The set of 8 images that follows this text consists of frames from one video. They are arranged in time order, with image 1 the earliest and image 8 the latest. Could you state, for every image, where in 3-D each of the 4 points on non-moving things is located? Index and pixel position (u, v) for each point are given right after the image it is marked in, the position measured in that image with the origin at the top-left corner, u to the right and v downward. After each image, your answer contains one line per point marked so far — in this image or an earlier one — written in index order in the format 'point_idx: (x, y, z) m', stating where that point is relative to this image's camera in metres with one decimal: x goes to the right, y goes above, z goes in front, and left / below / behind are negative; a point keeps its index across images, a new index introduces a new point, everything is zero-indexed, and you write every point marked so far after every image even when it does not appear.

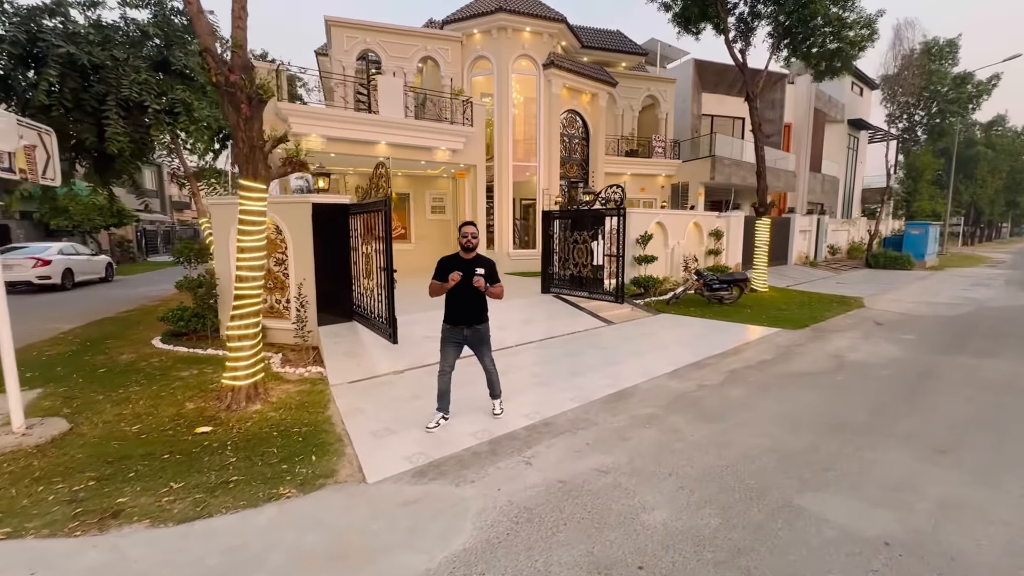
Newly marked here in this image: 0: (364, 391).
0: (-1.6, -1.1, +5.1) m
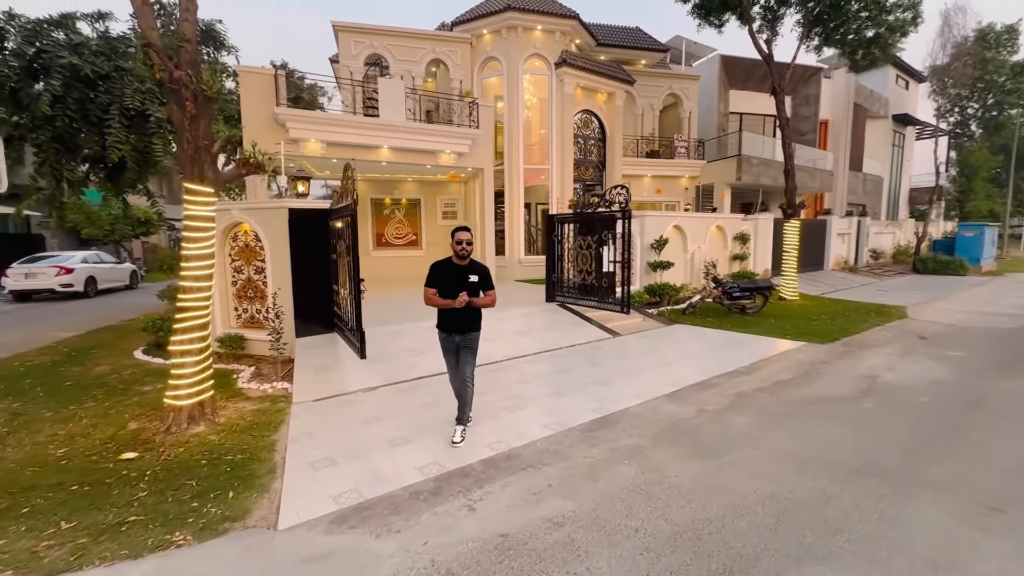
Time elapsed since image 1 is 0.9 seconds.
0: (-1.9, -1.2, +4.7) m
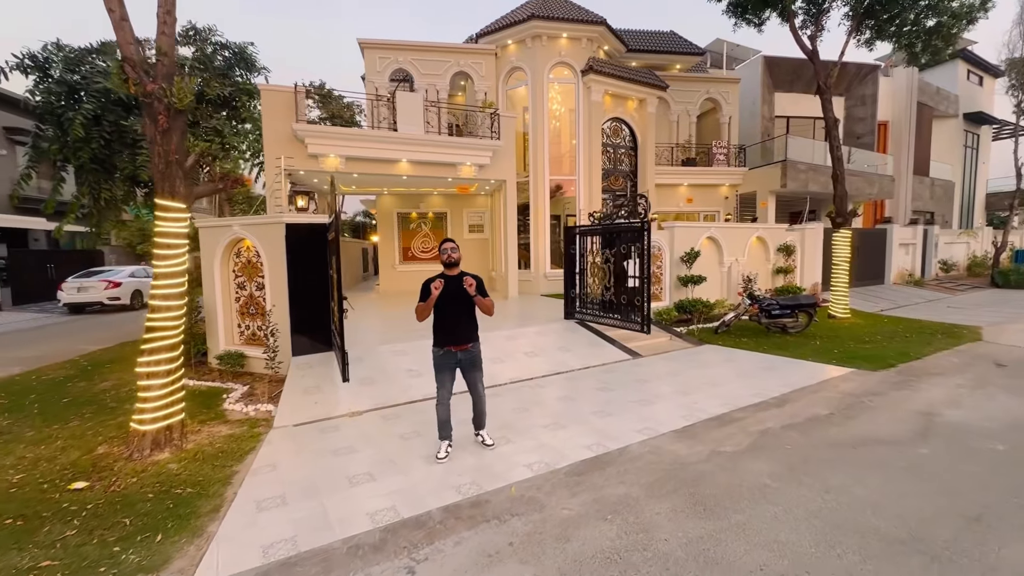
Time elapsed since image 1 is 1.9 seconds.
0: (-2.0, -1.4, +4.4) m
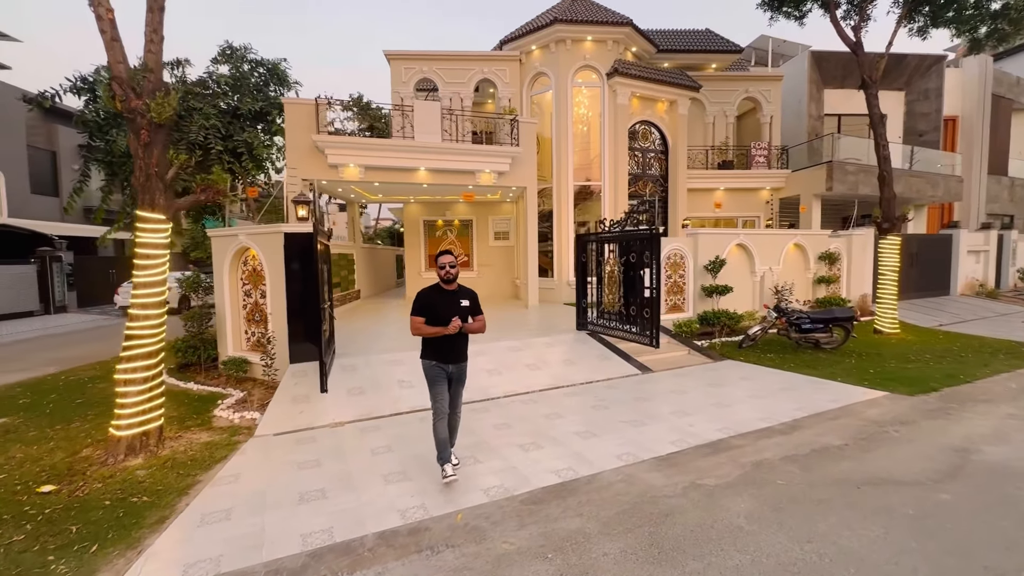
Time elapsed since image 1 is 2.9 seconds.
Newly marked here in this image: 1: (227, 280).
0: (-2.3, -1.5, +4.4) m
1: (-4.1, +0.1, +6.7) m
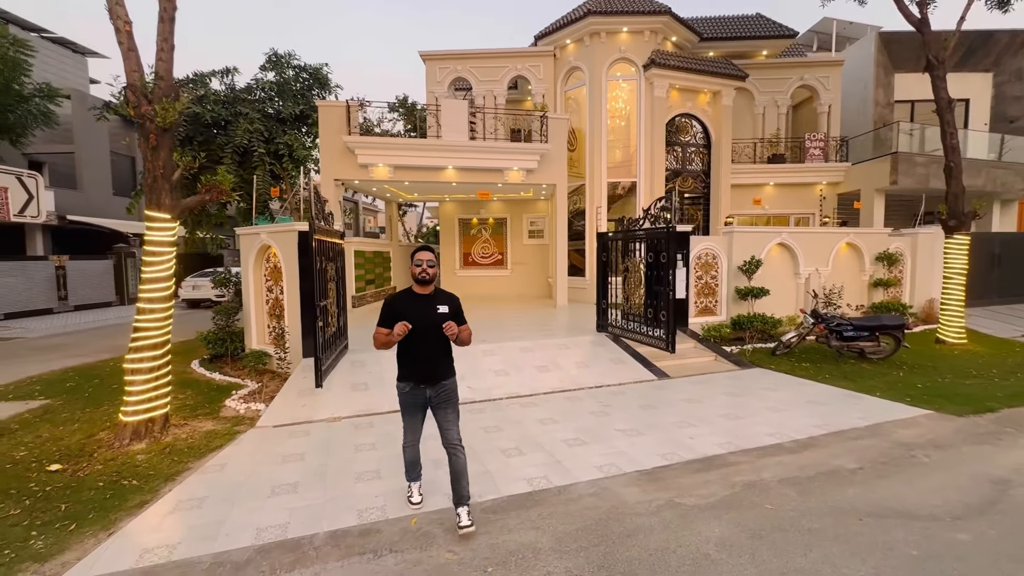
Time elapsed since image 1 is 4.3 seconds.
0: (-2.4, -1.5, +4.6) m
1: (-3.9, +0.2, +7.1) m
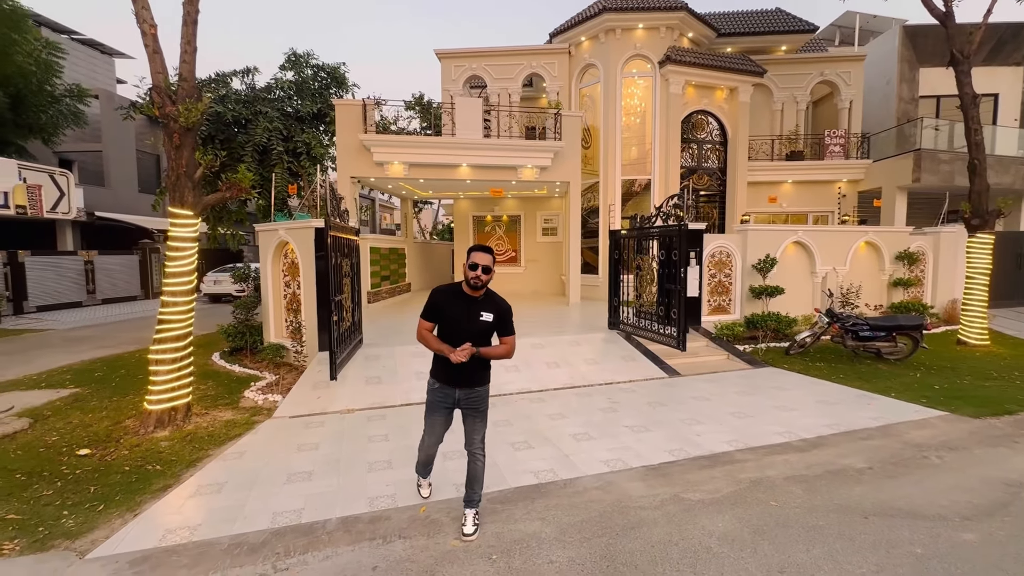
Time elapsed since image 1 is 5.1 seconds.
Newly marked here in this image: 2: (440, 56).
0: (-2.3, -1.4, +4.7) m
1: (-3.8, +0.2, +7.2) m
2: (-2.0, +6.5, +13.1) m
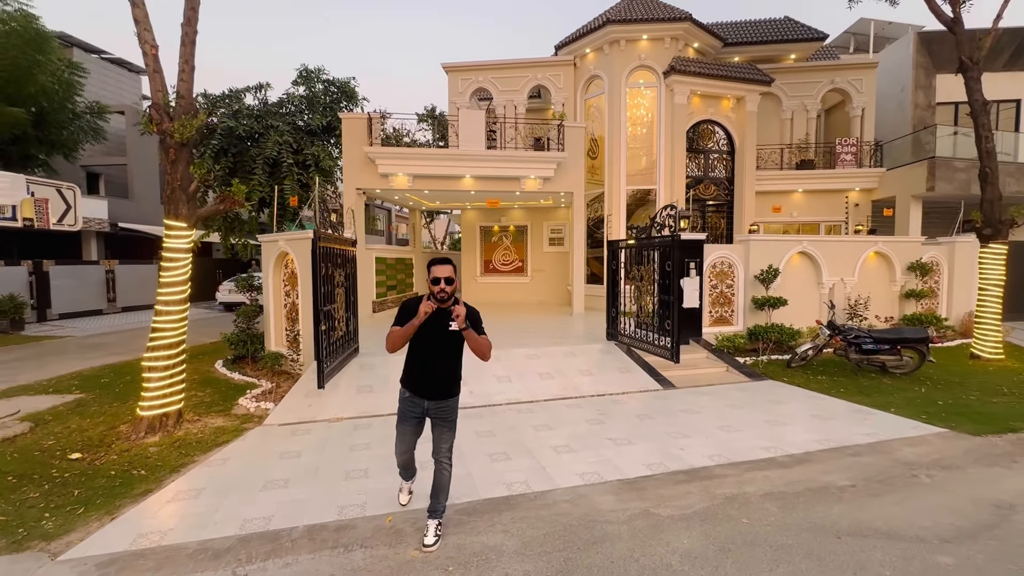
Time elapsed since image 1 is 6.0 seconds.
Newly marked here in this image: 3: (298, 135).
0: (-2.5, -1.5, +4.8) m
1: (-3.8, +0.1, +7.4) m
2: (-1.9, +6.2, +13.3) m
3: (-4.9, +3.5, +10.7) m
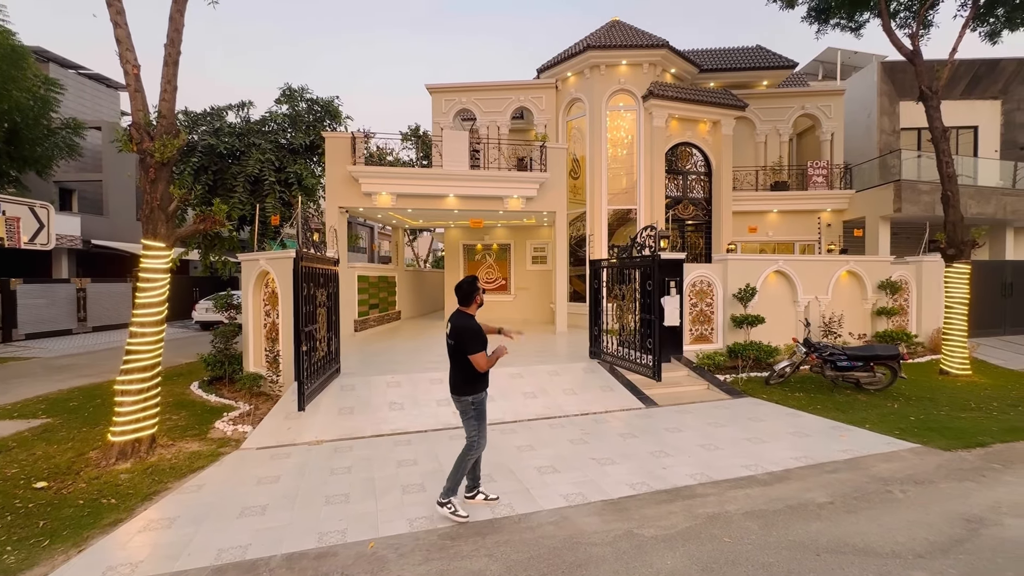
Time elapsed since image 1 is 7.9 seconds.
0: (-2.7, -1.7, +4.7) m
1: (-4.1, -0.2, +7.3) m
2: (-2.3, +5.7, +13.5) m
3: (-5.3, +3.0, +10.6) m
